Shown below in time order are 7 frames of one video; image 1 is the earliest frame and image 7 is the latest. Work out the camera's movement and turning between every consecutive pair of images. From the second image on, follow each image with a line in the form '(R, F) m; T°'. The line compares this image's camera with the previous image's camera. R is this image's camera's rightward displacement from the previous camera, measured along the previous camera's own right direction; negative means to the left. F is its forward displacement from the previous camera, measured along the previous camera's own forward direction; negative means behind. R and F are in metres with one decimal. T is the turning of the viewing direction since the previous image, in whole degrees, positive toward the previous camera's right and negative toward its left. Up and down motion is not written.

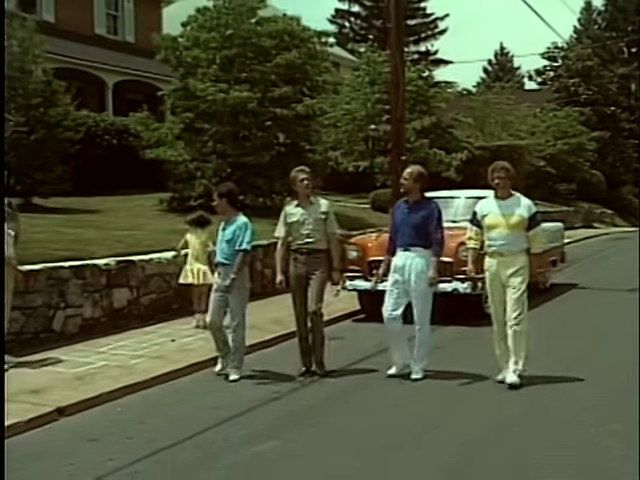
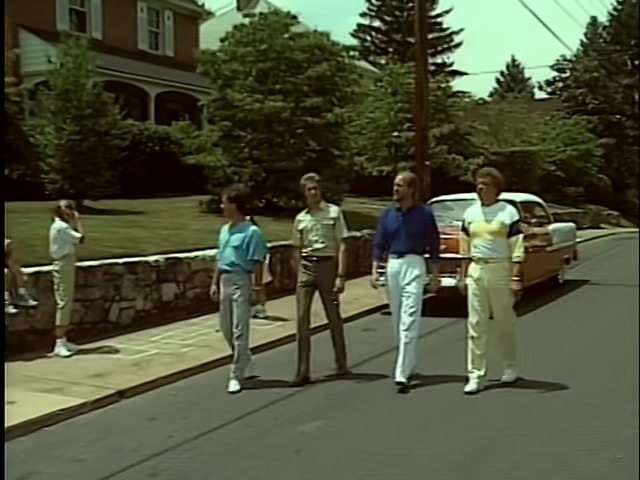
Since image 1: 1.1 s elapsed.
(-0.5, -0.6) m; 0°
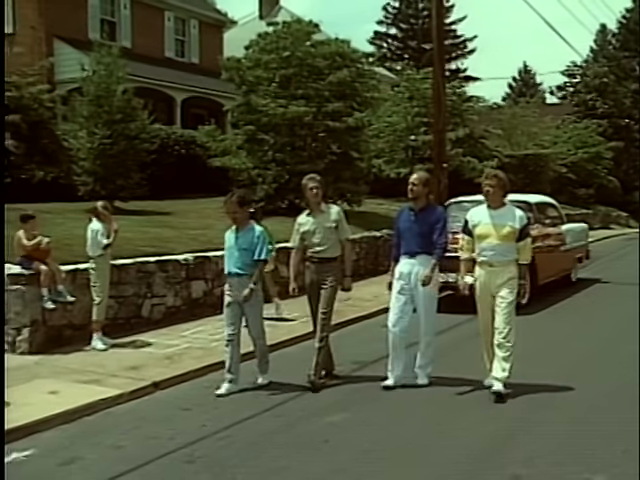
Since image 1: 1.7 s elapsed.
(-0.3, -0.3) m; 0°
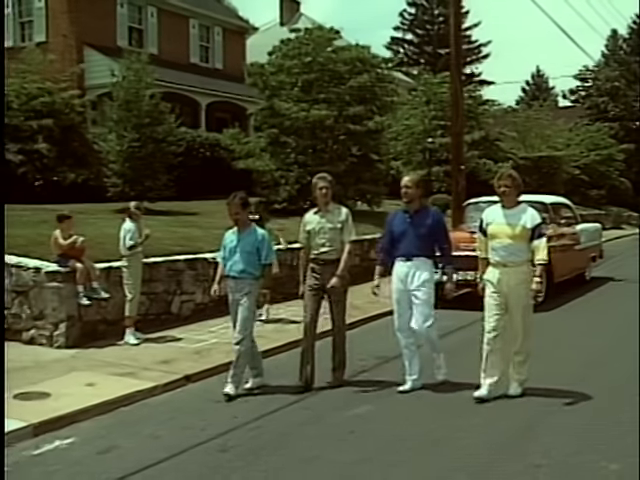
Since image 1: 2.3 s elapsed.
(-0.3, -0.3) m; 0°
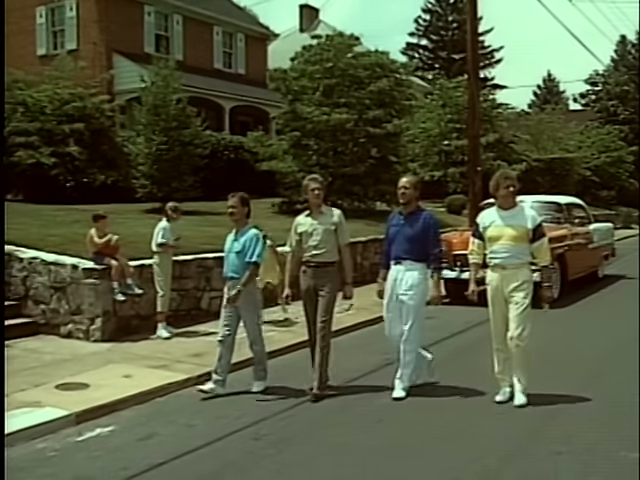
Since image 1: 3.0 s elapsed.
(-0.3, -0.3) m; 0°
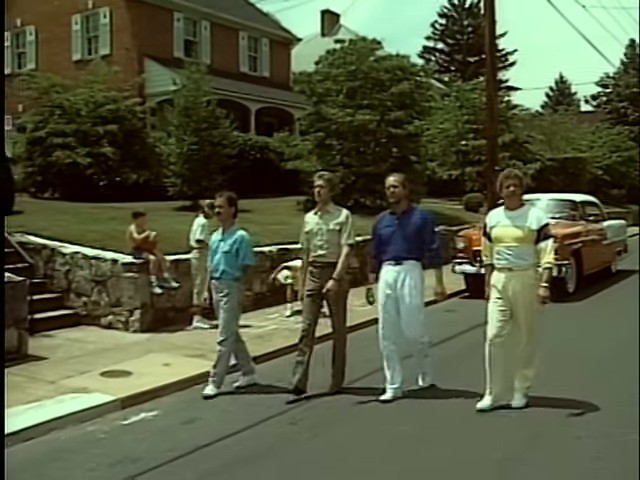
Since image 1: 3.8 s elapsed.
(-0.4, -0.4) m; 0°
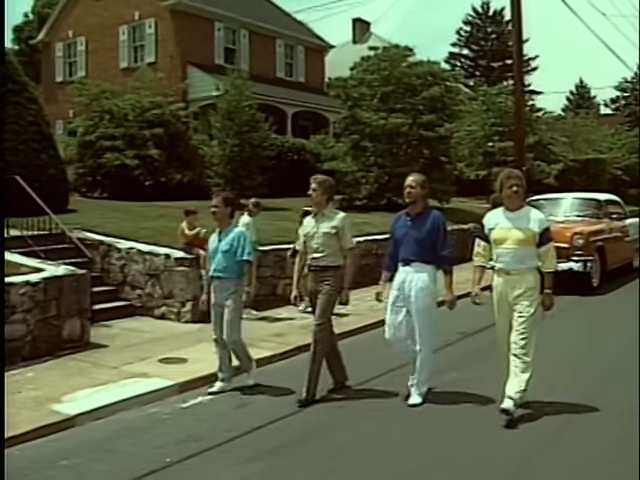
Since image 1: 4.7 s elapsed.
(-0.6, -0.5) m; 0°
